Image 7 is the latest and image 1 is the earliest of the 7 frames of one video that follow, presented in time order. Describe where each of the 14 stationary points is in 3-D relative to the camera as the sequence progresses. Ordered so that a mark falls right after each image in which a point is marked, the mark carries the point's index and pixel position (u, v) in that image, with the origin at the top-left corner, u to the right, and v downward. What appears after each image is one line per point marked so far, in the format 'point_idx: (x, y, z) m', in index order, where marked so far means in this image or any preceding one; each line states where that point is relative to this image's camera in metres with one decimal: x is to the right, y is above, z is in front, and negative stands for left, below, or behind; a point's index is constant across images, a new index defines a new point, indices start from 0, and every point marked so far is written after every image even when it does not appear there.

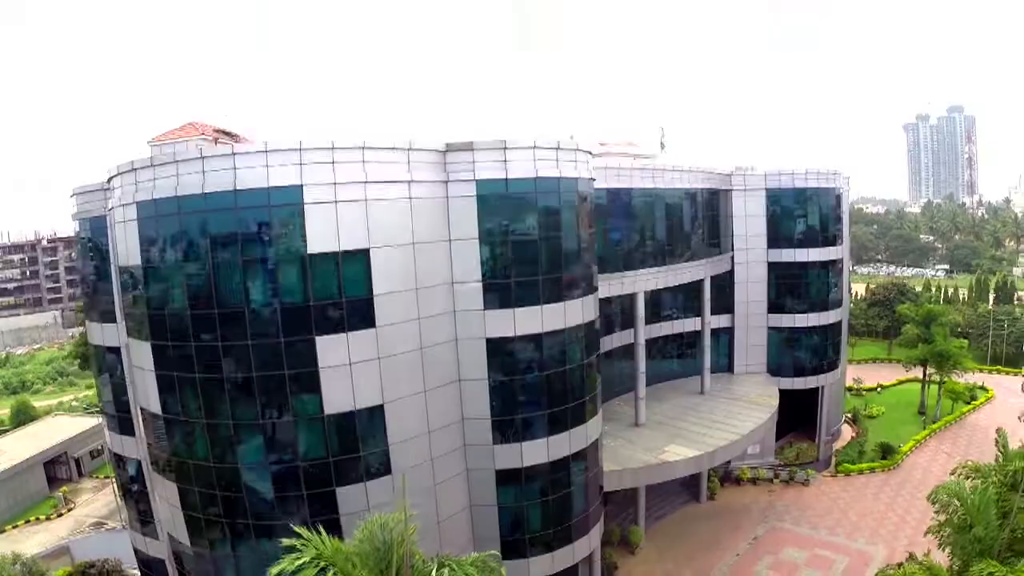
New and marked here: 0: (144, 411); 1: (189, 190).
0: (-9.4, -2.9, +14.7) m
1: (-7.0, +2.2, +12.5) m
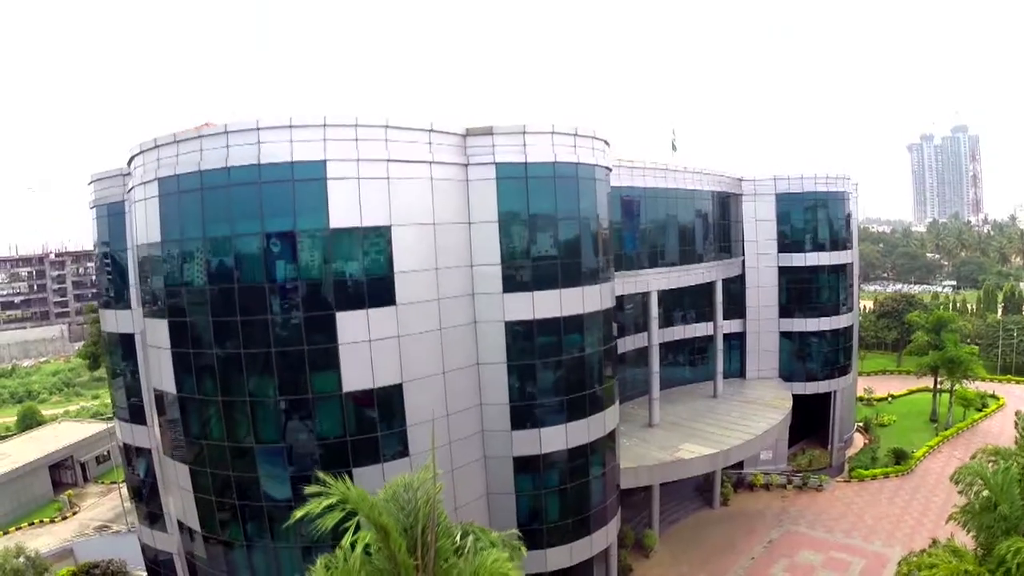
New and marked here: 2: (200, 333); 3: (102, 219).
0: (-8.9, -2.5, +14.7) m
1: (-6.5, +2.7, +12.8) m
2: (-7.1, -0.9, +13.3) m
3: (-11.8, +2.0, +16.6) m
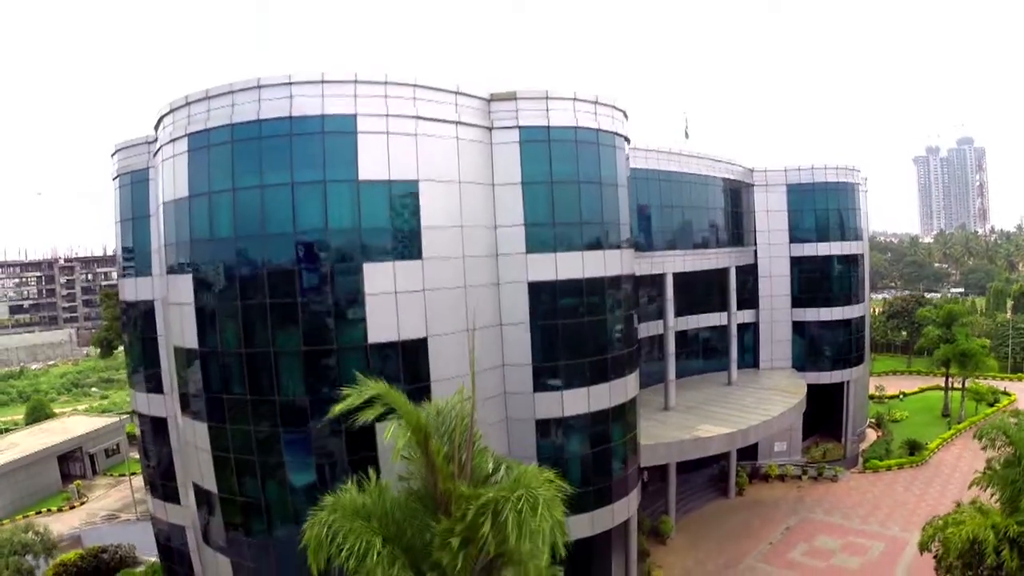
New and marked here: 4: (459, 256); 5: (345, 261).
0: (-8.4, -1.5, +14.8) m
1: (-6.0, +3.8, +13.1) m
2: (-6.6, +0.1, +13.5) m
3: (-11.2, +2.9, +16.9) m
4: (-1.2, +0.8, +14.0) m
5: (-3.7, +0.6, +13.0) m
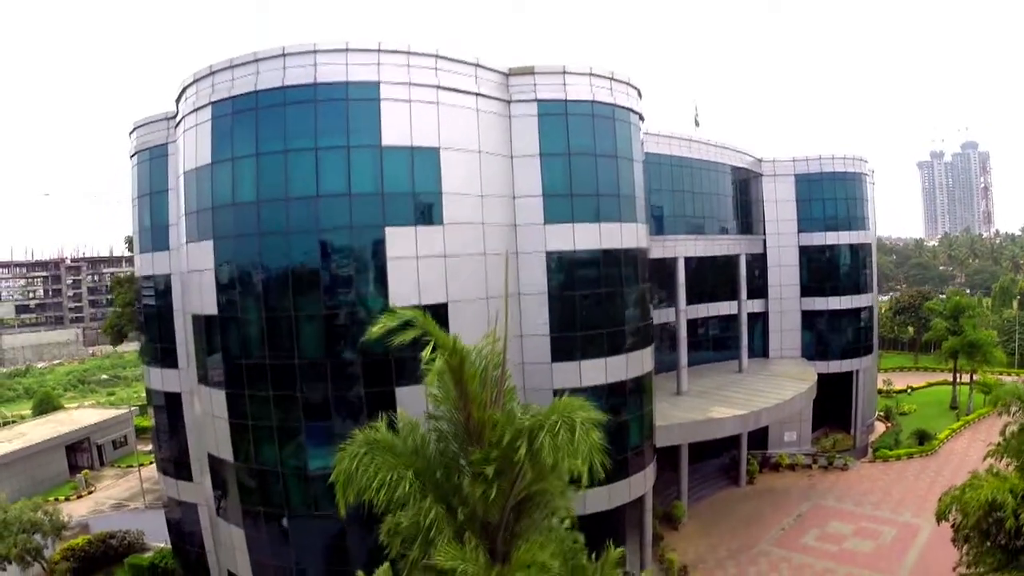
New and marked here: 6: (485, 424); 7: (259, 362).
0: (-8.0, -0.7, +14.9) m
1: (-5.5, +4.6, +13.3) m
2: (-6.1, +0.9, +13.6) m
3: (-10.8, +3.6, +17.1) m
4: (-0.8, +1.5, +14.1) m
5: (-3.2, +1.4, +13.1) m
6: (-0.3, -1.8, +7.6) m
7: (-5.9, -1.7, +13.8) m
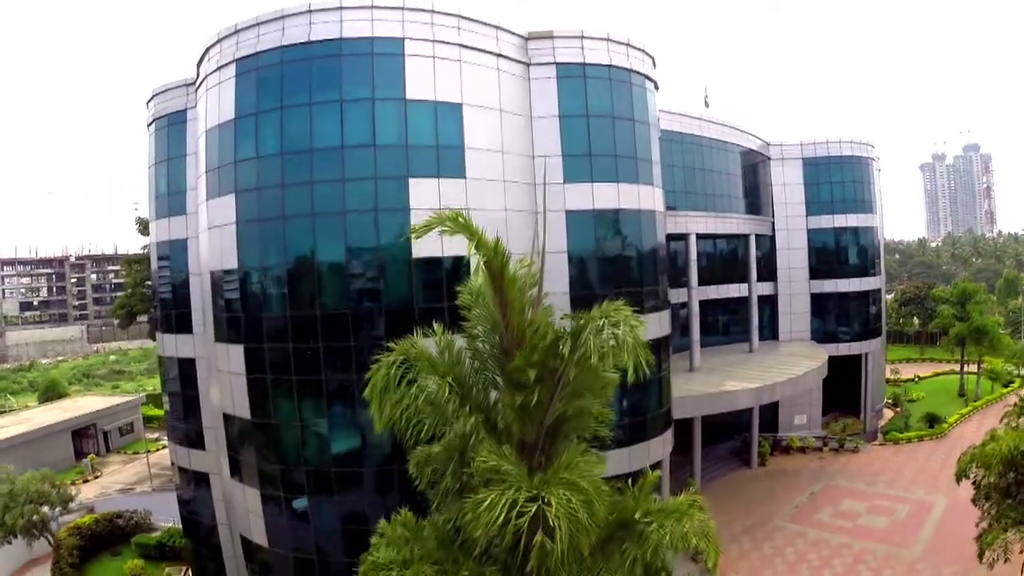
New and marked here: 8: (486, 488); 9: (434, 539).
0: (-7.5, +0.3, +15.0) m
1: (-5.0, +5.6, +13.5) m
2: (-5.7, +2.0, +13.7) m
3: (-10.3, +4.6, +17.3) m
4: (-0.3, +2.6, +14.3) m
5: (-2.7, +2.5, +13.3) m
6: (+0.2, -0.6, +7.7) m
7: (-5.4, -0.7, +13.8) m
8: (-0.3, -2.3, +7.0) m
9: (-1.1, -3.7, +8.6) m
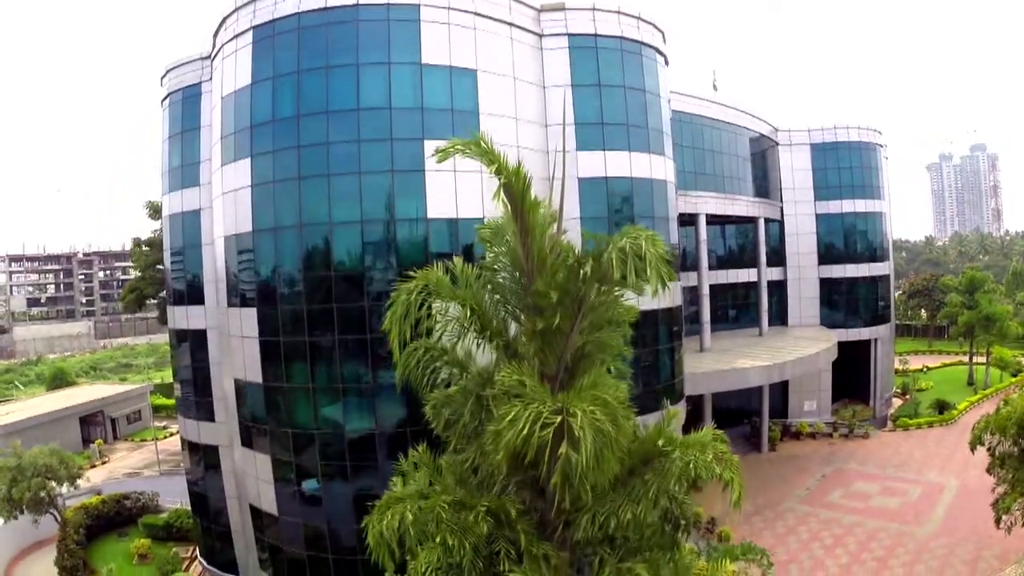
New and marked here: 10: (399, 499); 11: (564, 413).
0: (-7.2, +1.2, +15.0) m
1: (-4.7, +6.5, +13.6) m
2: (-5.3, +2.8, +13.8) m
3: (-9.9, +5.5, +17.4) m
4: (0.0, +3.4, +14.3) m
5: (-2.4, +3.4, +13.3) m
6: (+0.5, +0.4, +7.7) m
7: (-5.1, +0.2, +13.8) m
8: (0.0, -1.4, +7.0) m
9: (-0.9, -2.7, +8.6) m
10: (-1.5, -2.9, +8.0) m
11: (+0.6, -1.4, +6.4) m
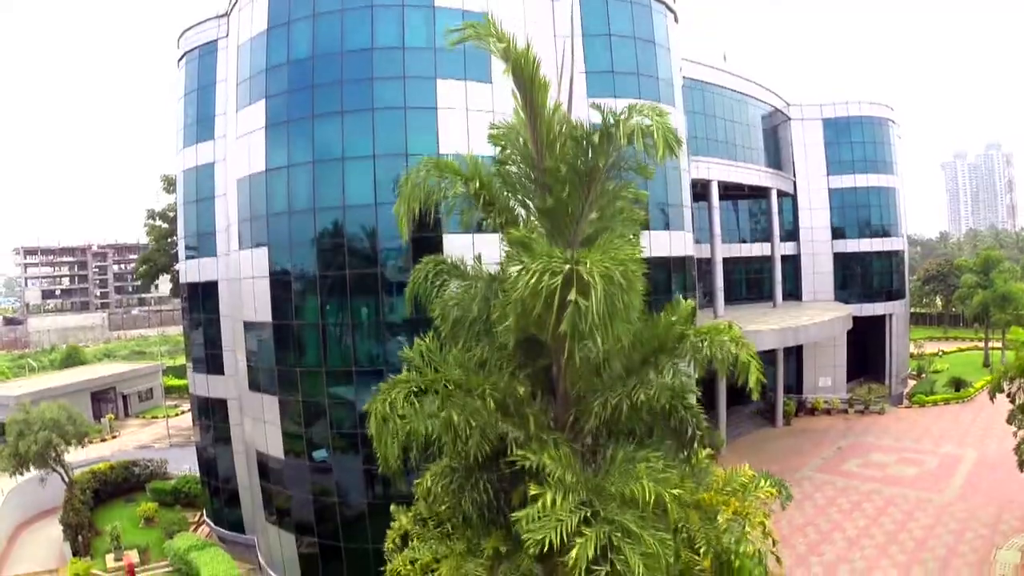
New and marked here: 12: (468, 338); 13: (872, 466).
0: (-6.9, +2.6, +15.2) m
1: (-4.4, +7.9, +13.9) m
2: (-5.1, +4.3, +14.0) m
3: (-9.6, +6.8, +17.7) m
4: (+0.3, +4.8, +14.4) m
5: (-2.2, +4.8, +13.4) m
6: (+0.6, +2.0, +7.7) m
7: (-4.9, +1.6, +13.9) m
8: (+0.1, +0.2, +6.9) m
9: (-0.7, -1.2, +8.5) m
10: (-1.4, -1.3, +7.9) m
11: (+0.7, +0.2, +6.3) m
12: (-0.6, -0.8, +8.7) m
13: (+12.0, -5.9, +19.6) m
